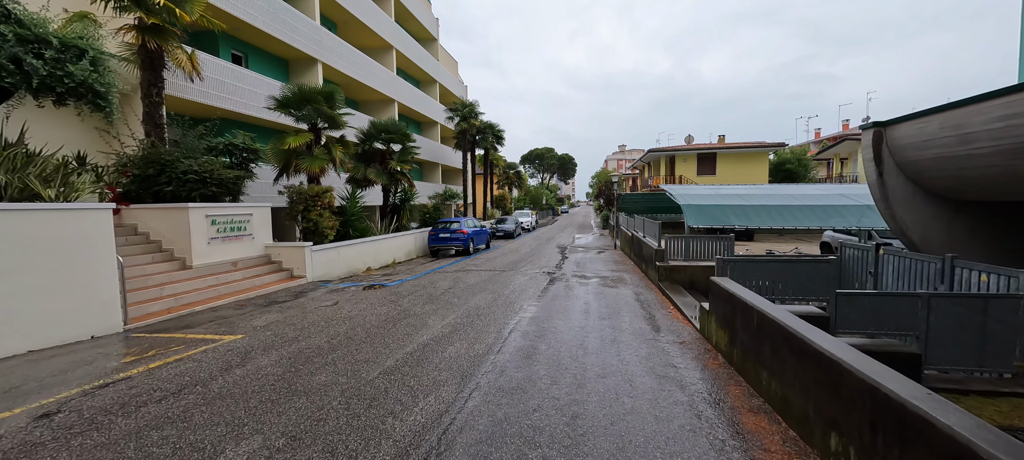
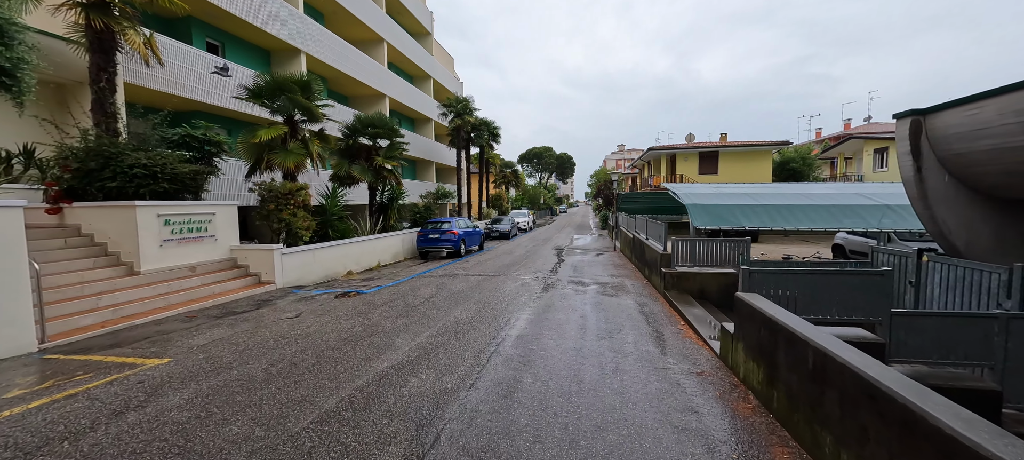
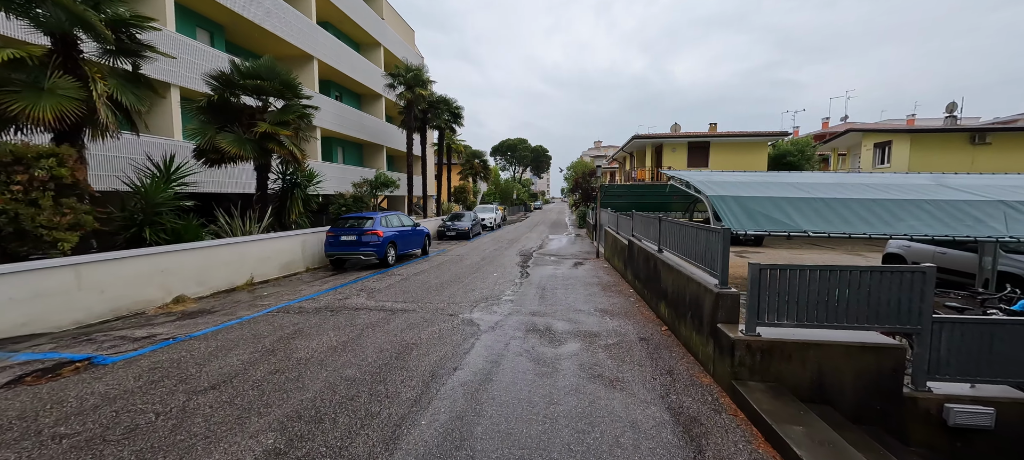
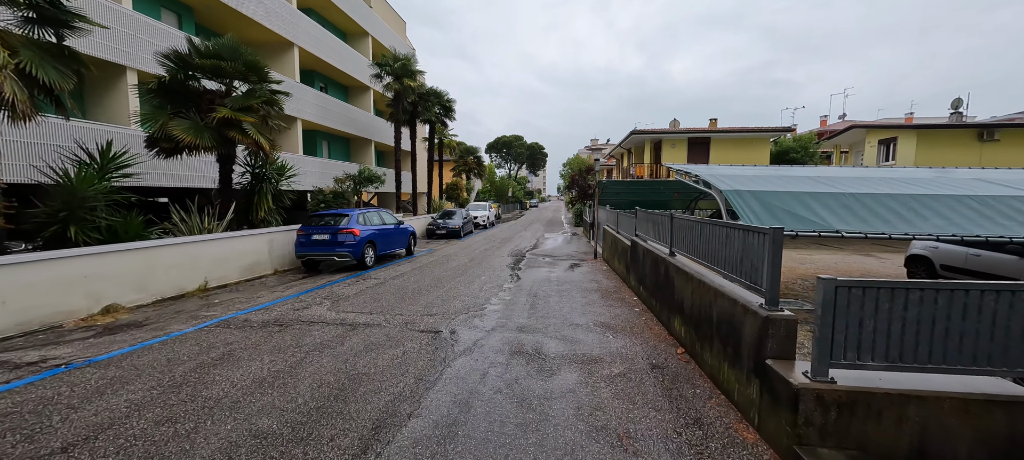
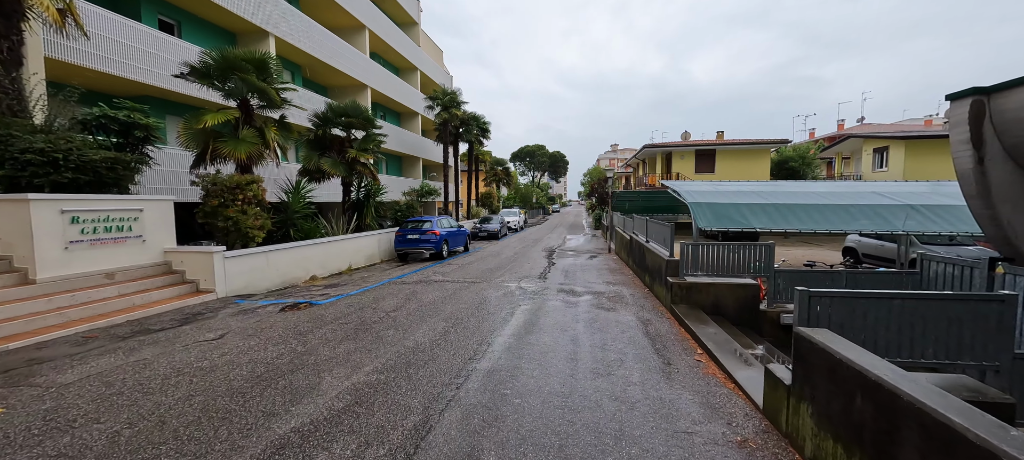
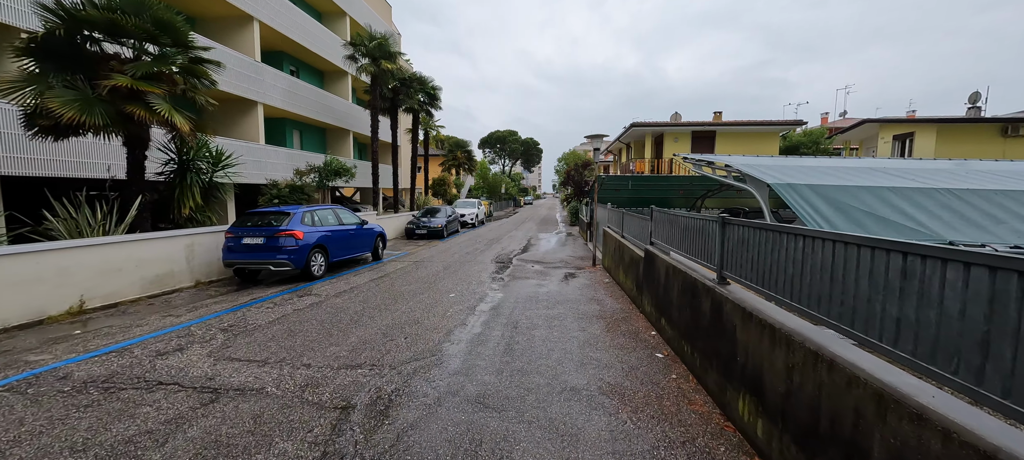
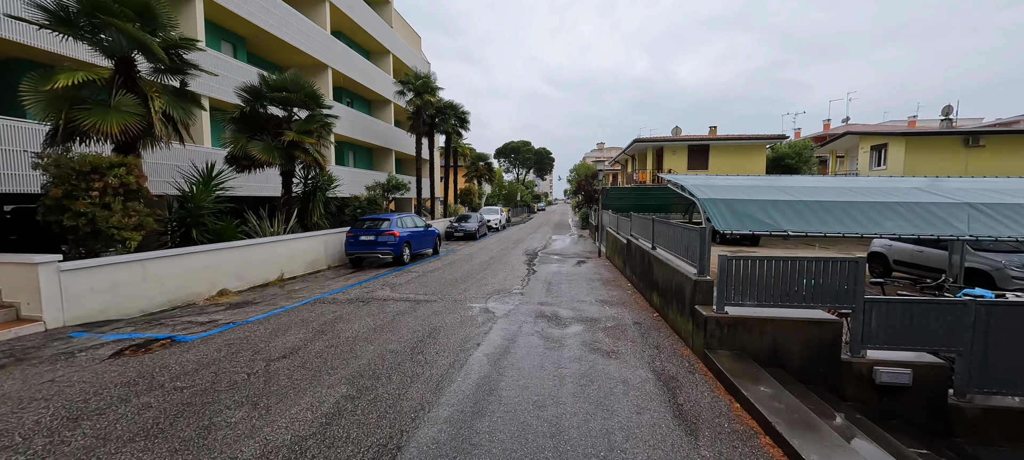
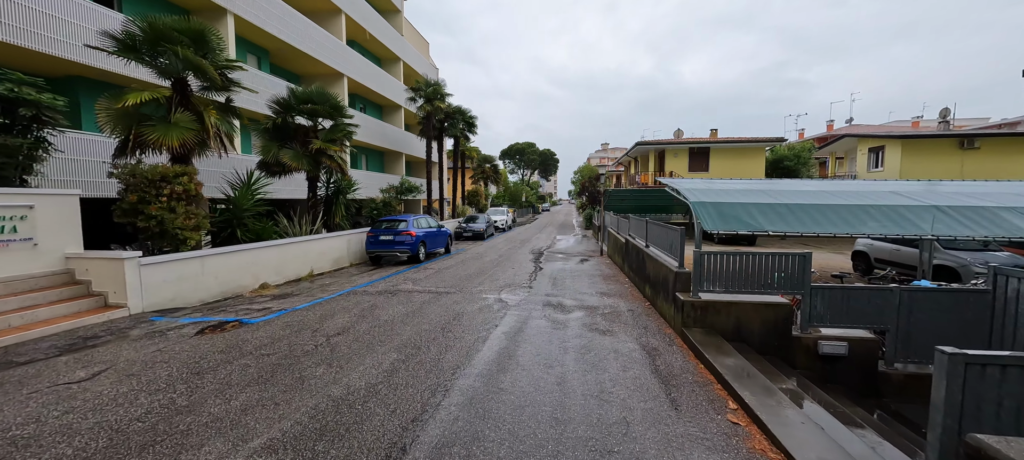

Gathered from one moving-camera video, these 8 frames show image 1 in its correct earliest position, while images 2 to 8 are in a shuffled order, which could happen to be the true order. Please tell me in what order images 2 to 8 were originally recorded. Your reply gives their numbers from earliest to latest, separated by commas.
2, 5, 8, 7, 3, 4, 6
